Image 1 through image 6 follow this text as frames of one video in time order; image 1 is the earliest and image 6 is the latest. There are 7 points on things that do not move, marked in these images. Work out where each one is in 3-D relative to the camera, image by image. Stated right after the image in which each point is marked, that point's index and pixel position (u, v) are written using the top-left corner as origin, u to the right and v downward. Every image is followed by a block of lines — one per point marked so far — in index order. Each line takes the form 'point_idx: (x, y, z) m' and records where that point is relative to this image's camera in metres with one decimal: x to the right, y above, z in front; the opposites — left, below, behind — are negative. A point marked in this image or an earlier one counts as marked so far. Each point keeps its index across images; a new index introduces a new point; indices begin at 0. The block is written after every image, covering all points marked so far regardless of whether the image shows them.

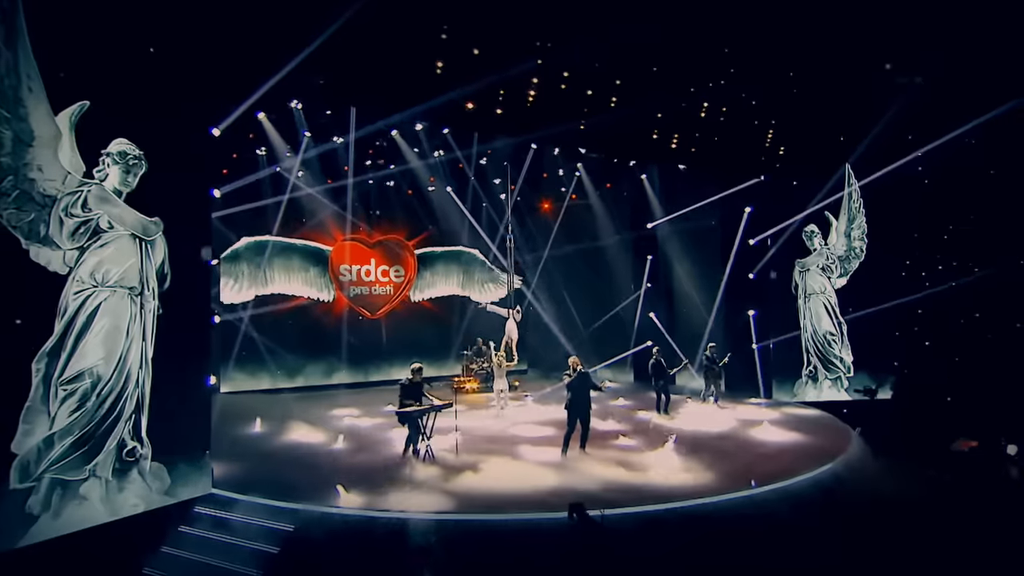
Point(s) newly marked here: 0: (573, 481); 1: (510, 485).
0: (+0.7, -2.2, +9.8) m
1: (-0.1, -2.2, +9.8) m
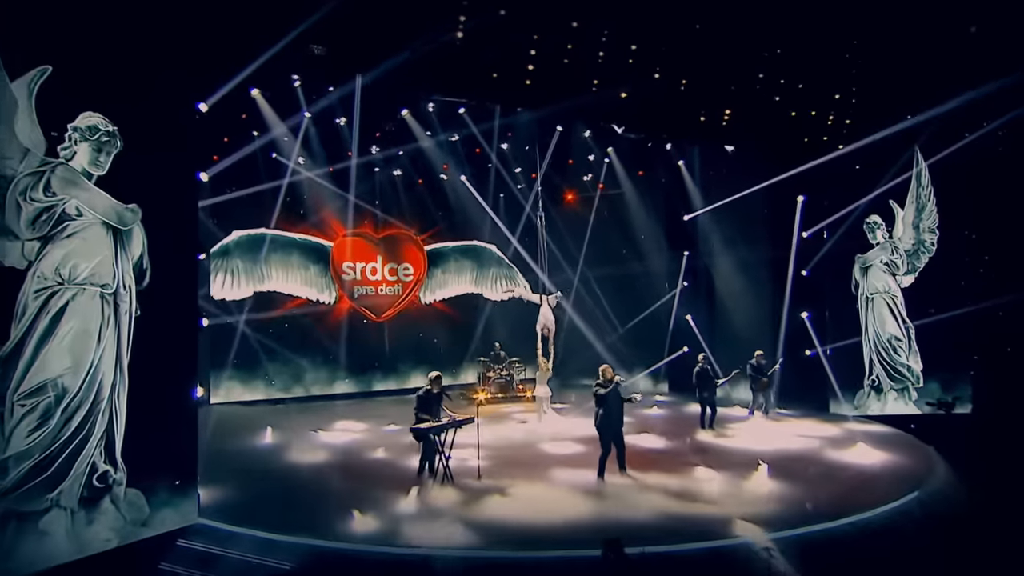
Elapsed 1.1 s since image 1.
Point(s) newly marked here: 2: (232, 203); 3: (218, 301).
0: (+1.0, -2.2, +8.4) m
1: (+0.3, -2.2, +8.4) m
2: (-4.6, +1.4, +13.4) m
3: (-4.9, -0.2, +13.4) m
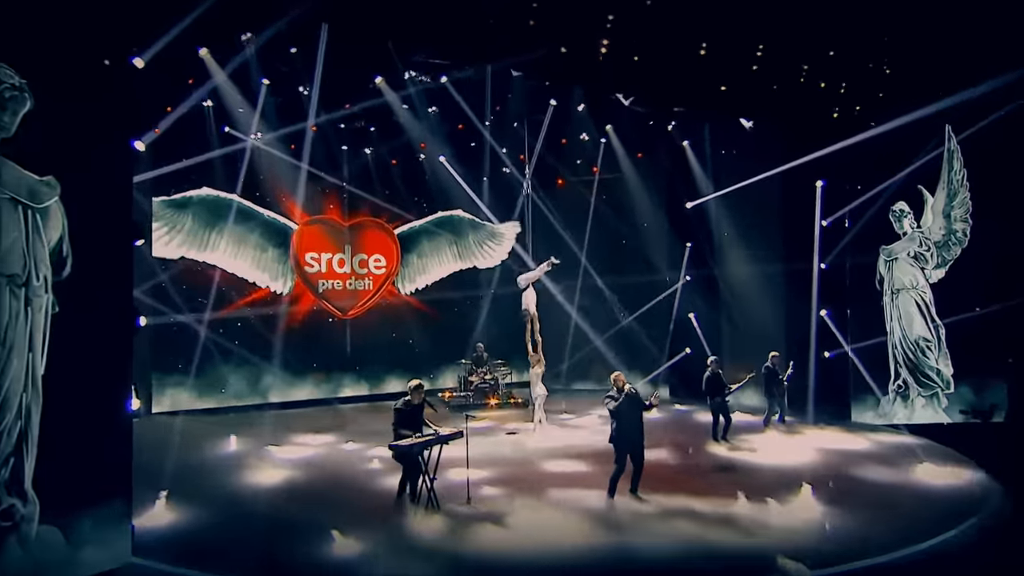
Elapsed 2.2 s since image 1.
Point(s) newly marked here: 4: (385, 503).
0: (+1.0, -2.1, +7.1) m
1: (+0.3, -2.1, +7.0) m
2: (-4.8, +1.5, +11.8) m
3: (-5.1, -0.1, +11.8) m
4: (-1.3, -2.0, +8.0) m
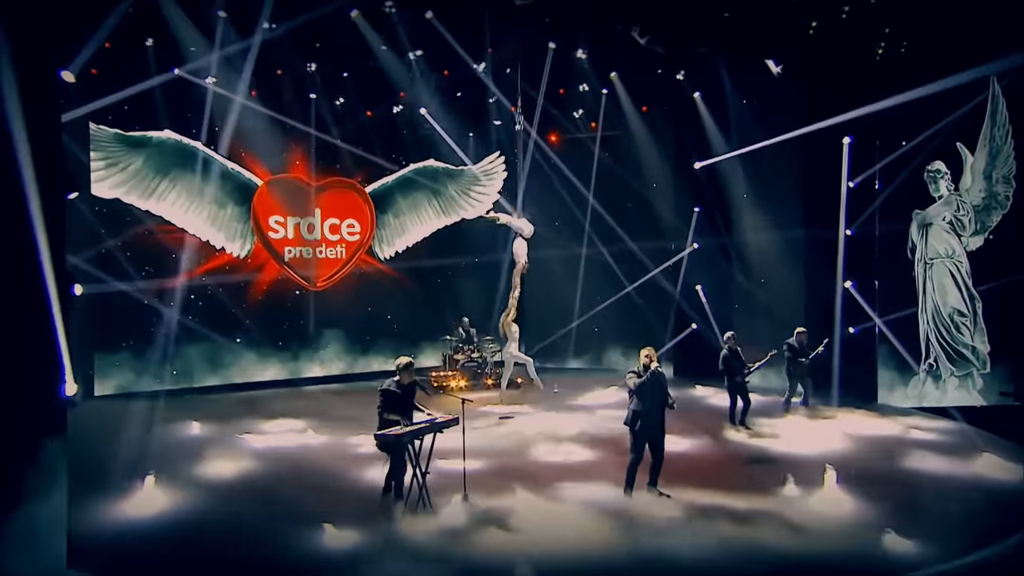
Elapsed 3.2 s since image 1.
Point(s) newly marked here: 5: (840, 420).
0: (+1.1, -1.9, +6.0) m
1: (+0.4, -1.9, +5.9) m
2: (-4.9, +1.9, +10.3) m
3: (-5.2, +0.3, +10.4) m
4: (-1.2, -1.7, +6.8) m
5: (+3.7, -1.5, +9.3) m
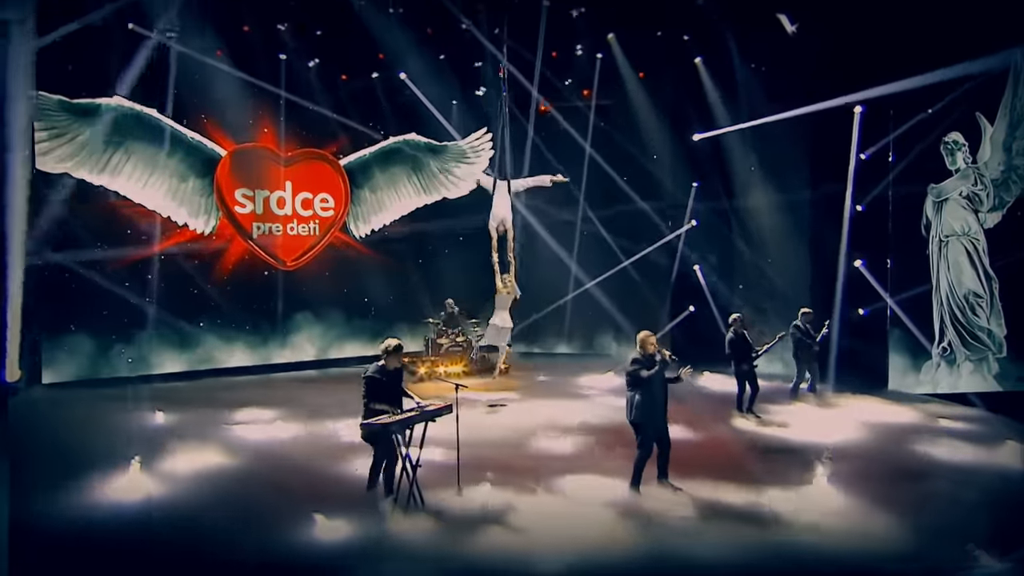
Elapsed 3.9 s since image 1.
0: (+1.1, -1.7, +5.3) m
1: (+0.4, -1.7, +5.2) m
2: (-5.1, +2.2, +9.4) m
3: (-5.3, +0.6, +9.4) m
4: (-1.2, -1.5, +6.0) m
5: (+3.6, -1.3, +8.7) m
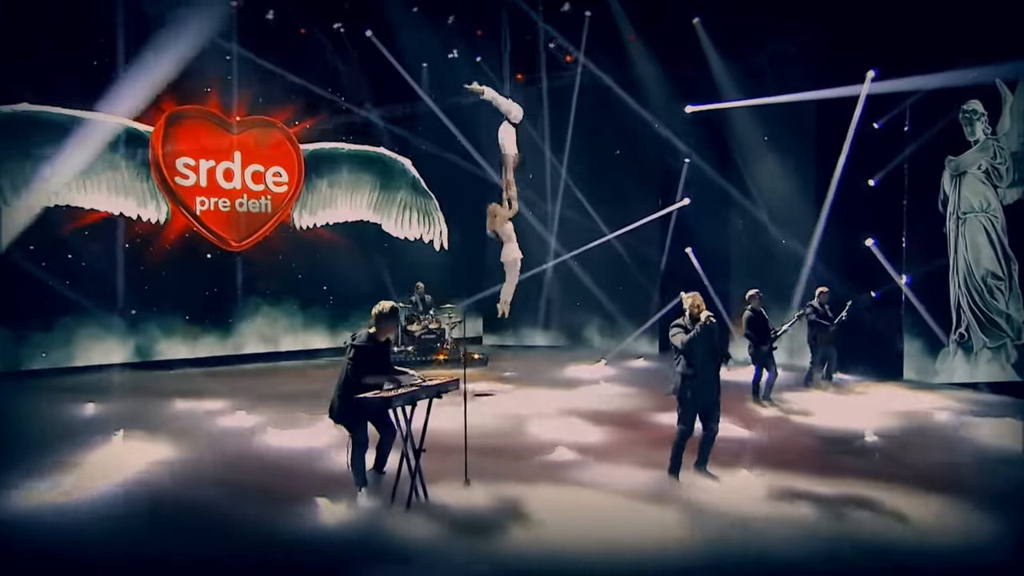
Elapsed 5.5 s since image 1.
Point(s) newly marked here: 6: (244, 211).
0: (+1.3, -1.4, +4.3) m
1: (+0.5, -1.4, +4.2) m
2: (-5.2, +2.4, +8.0) m
3: (-5.5, +0.8, +8.0) m
4: (-1.1, -1.2, +4.8) m
5: (+3.5, -1.1, +8.0) m
6: (-3.3, +0.9, +10.1) m
